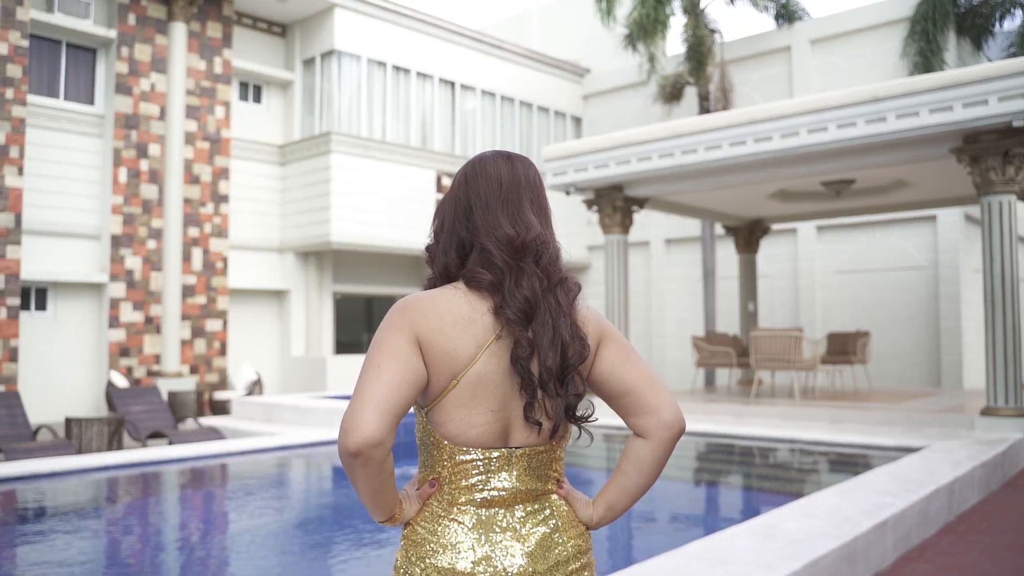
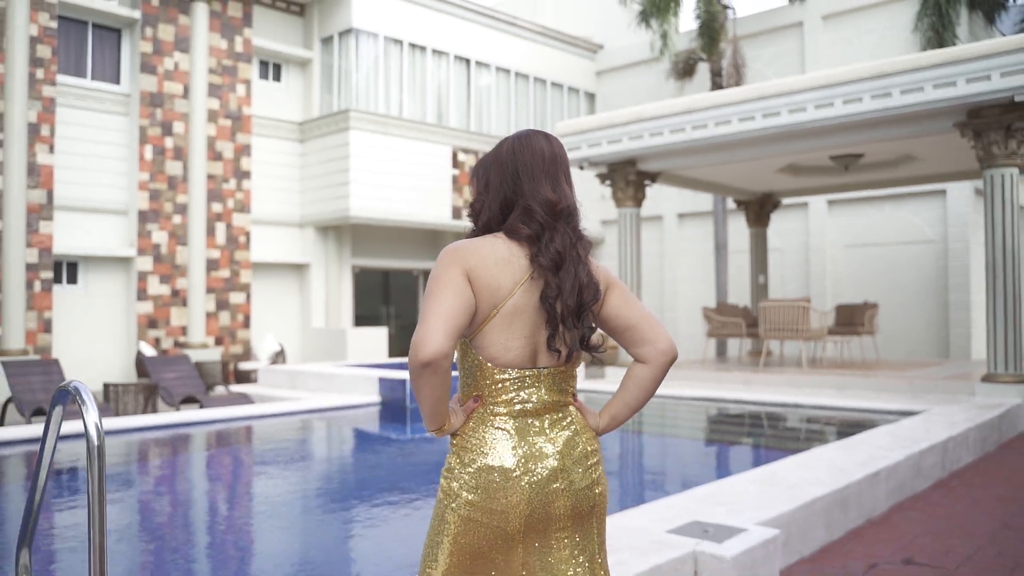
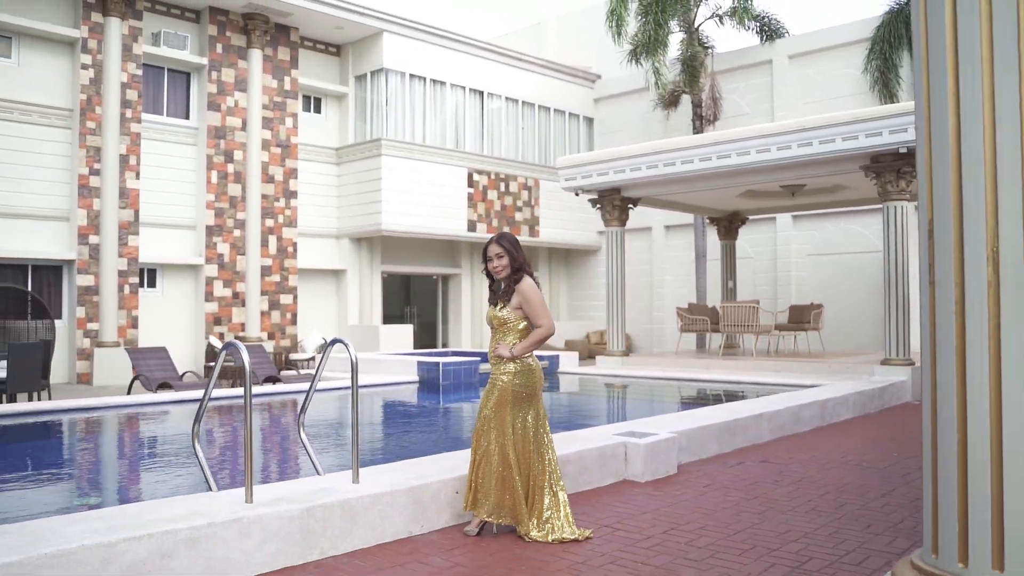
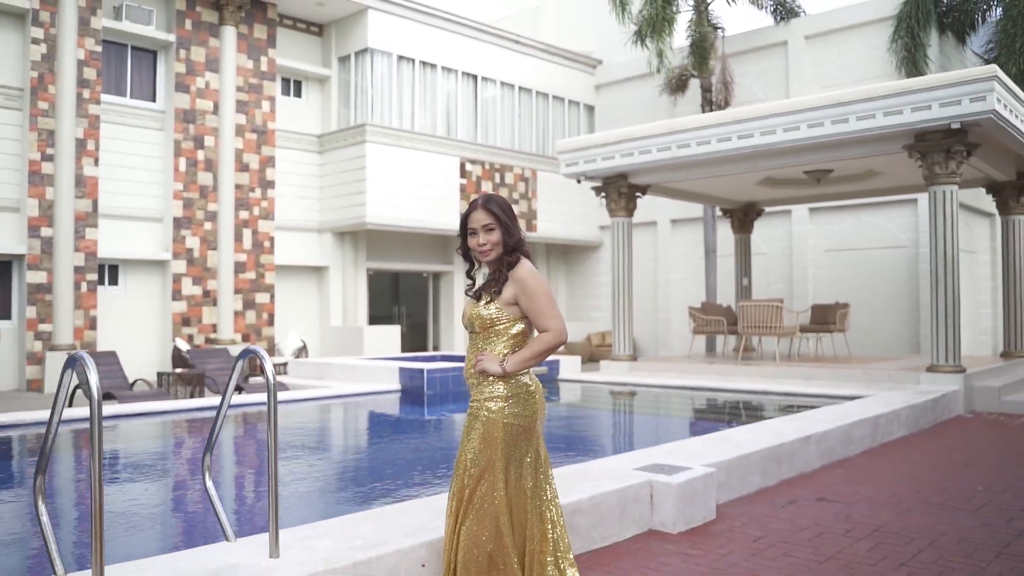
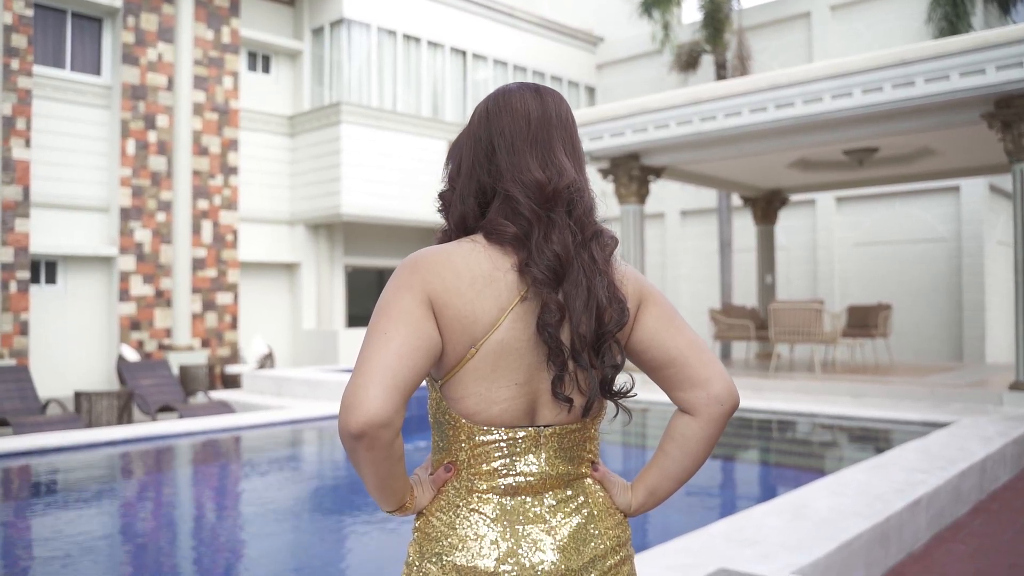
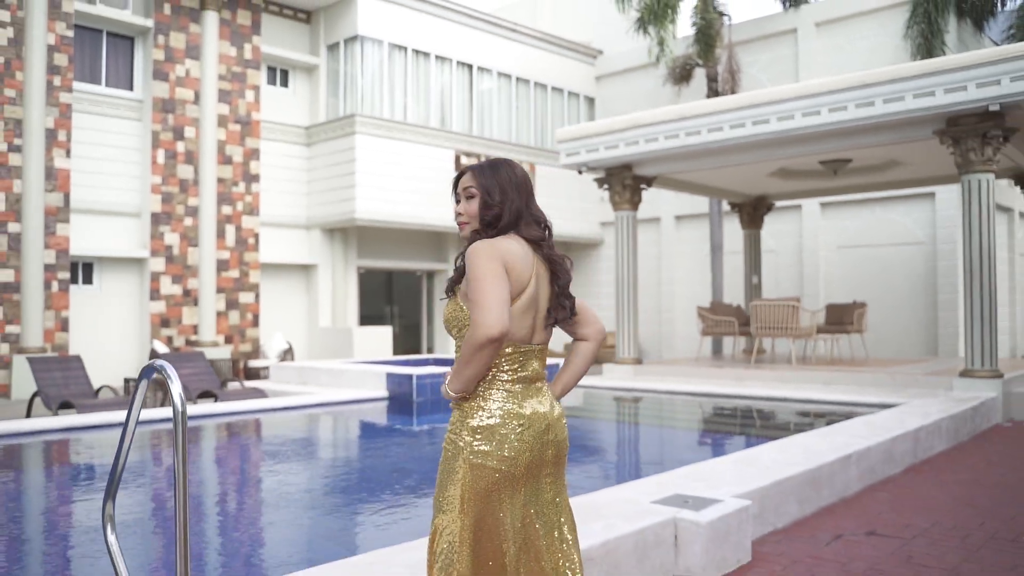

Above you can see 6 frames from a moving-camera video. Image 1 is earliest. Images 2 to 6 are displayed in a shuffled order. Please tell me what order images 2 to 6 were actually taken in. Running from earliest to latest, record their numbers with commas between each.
5, 2, 6, 4, 3
